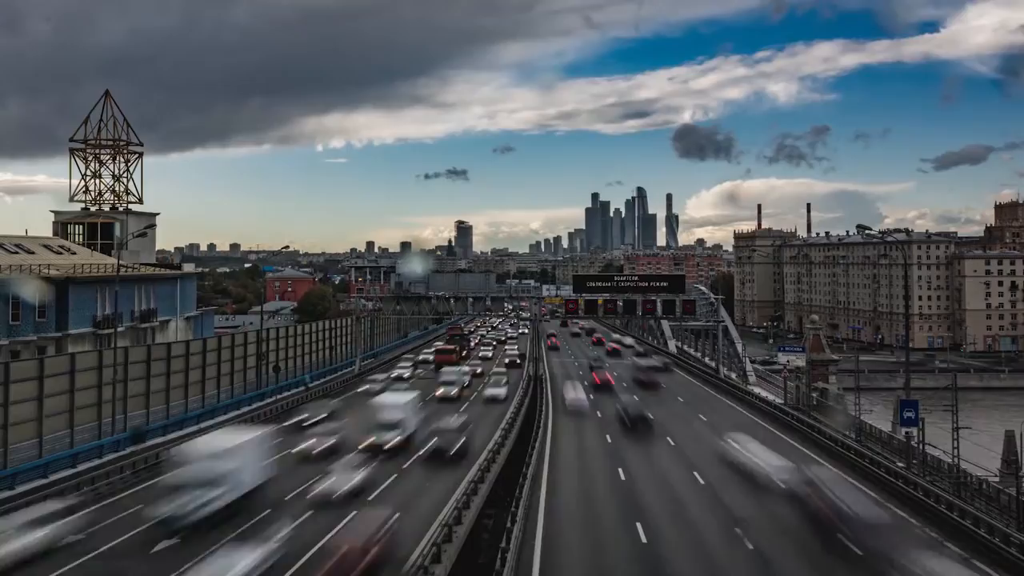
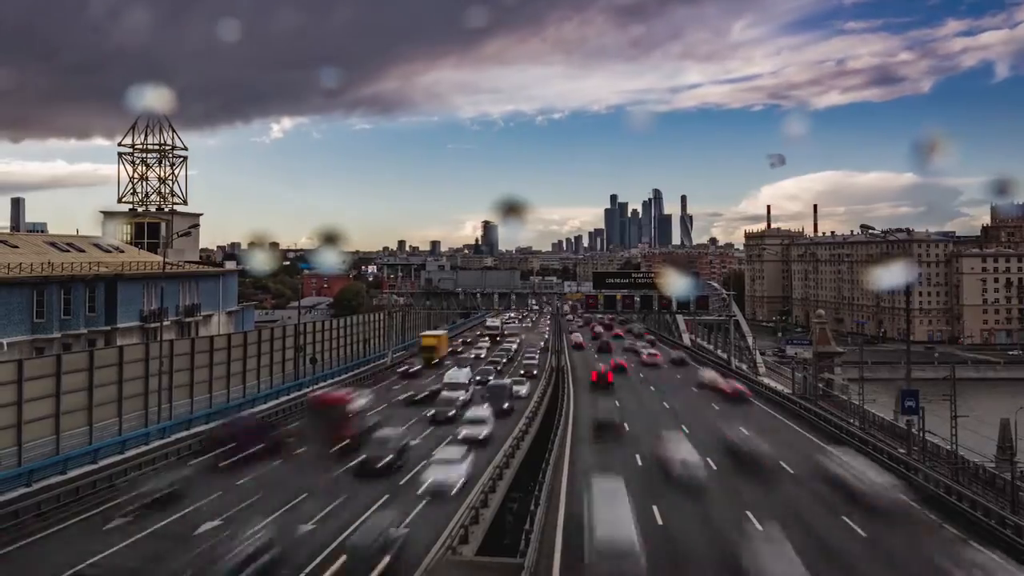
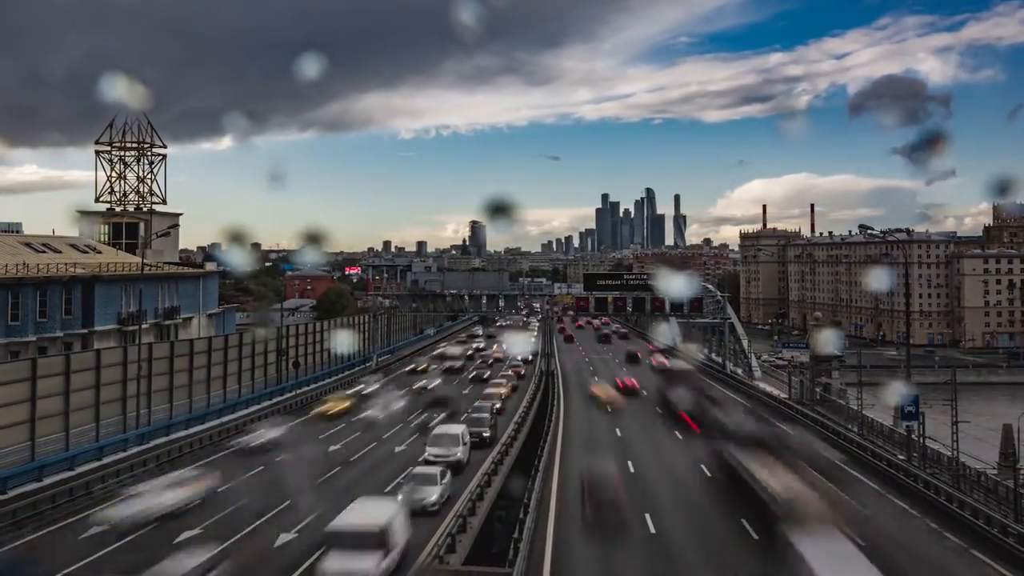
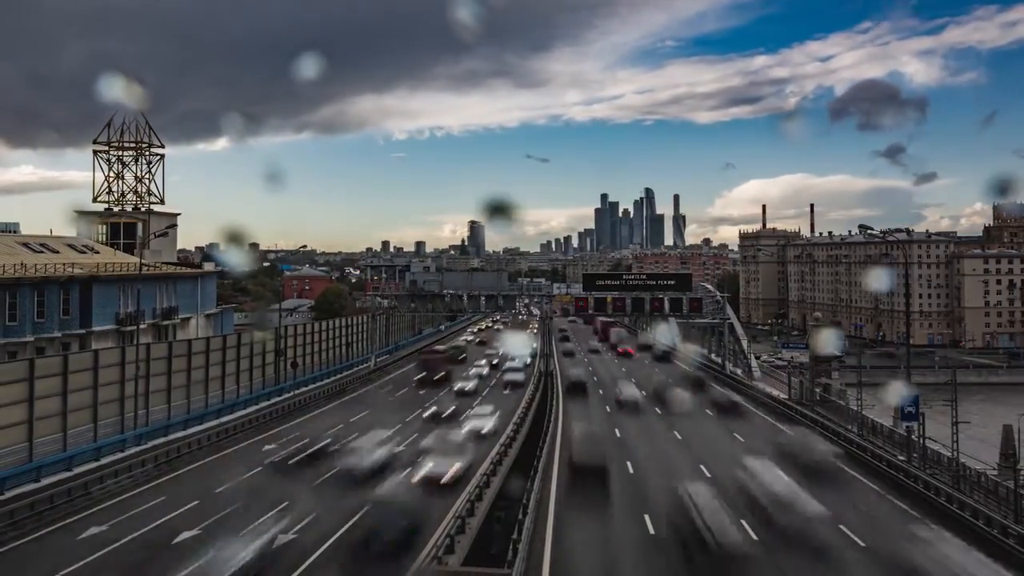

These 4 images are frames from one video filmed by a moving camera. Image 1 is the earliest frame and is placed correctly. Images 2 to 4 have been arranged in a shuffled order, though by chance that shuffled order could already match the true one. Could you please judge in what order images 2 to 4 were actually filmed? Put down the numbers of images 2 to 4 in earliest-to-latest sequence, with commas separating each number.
4, 3, 2
